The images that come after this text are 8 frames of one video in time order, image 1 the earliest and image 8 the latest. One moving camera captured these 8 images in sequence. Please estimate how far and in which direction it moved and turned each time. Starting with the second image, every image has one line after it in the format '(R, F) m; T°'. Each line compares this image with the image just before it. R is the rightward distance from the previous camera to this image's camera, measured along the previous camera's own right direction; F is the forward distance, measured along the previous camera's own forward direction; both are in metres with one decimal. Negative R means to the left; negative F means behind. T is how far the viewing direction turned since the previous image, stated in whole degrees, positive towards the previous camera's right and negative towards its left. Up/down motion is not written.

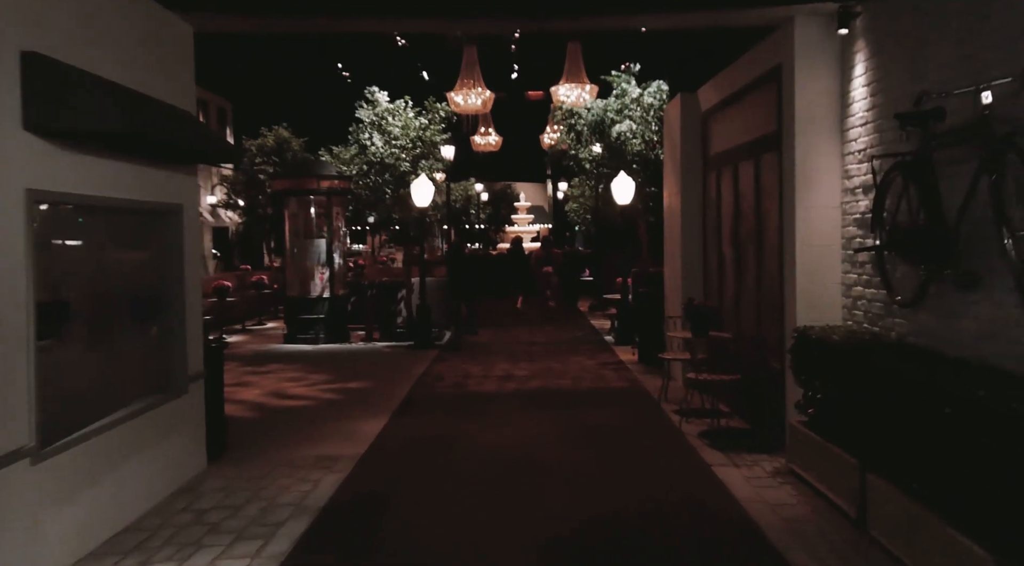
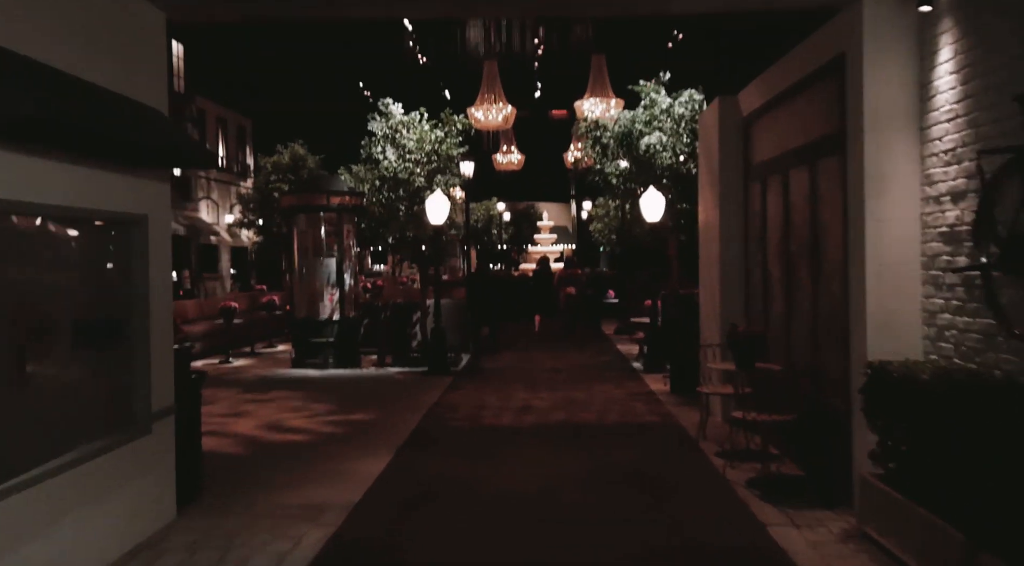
(0.0, +1.2) m; -1°
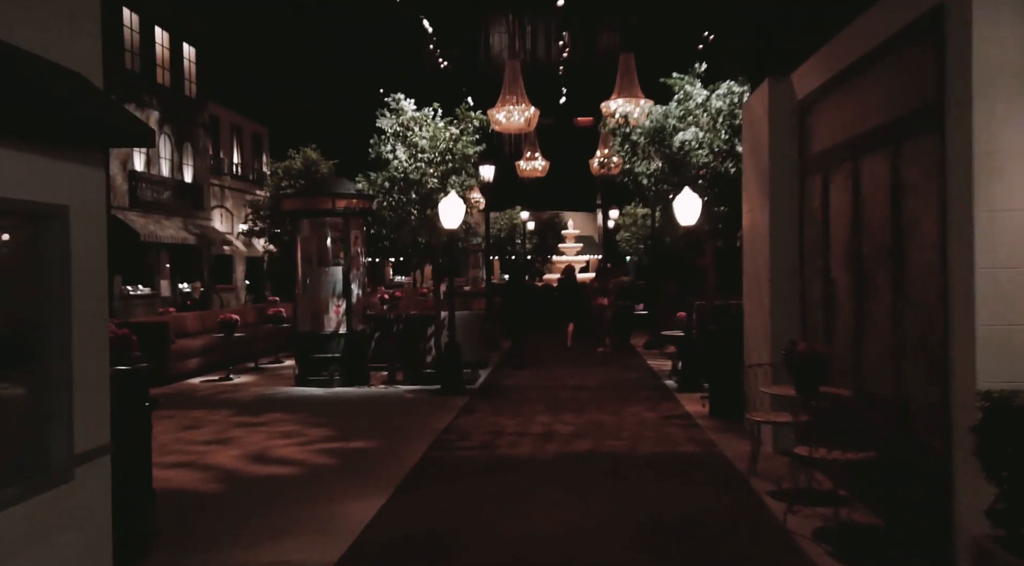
(+0.1, +1.4) m; -1°
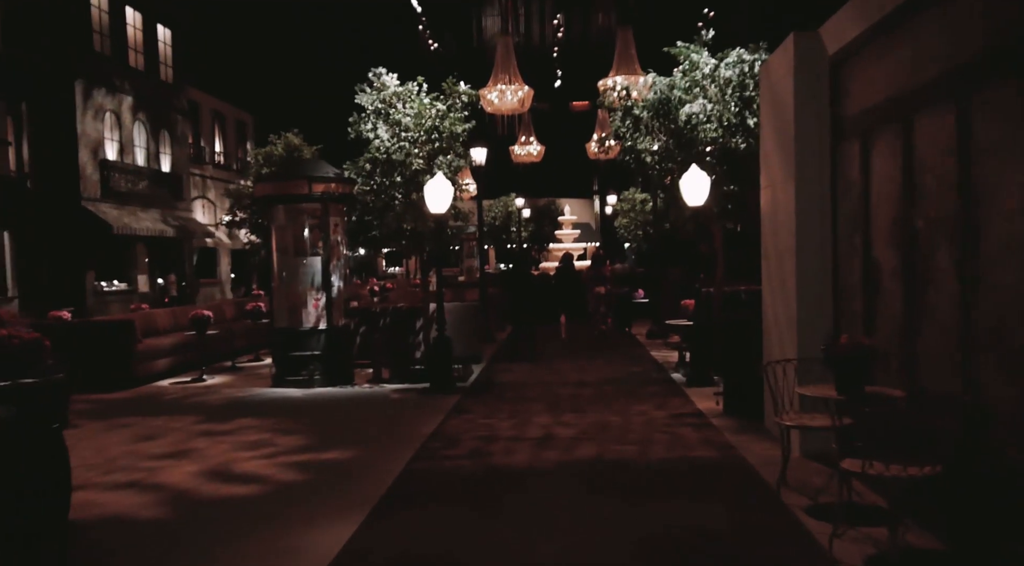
(0.0, +1.2) m; 0°
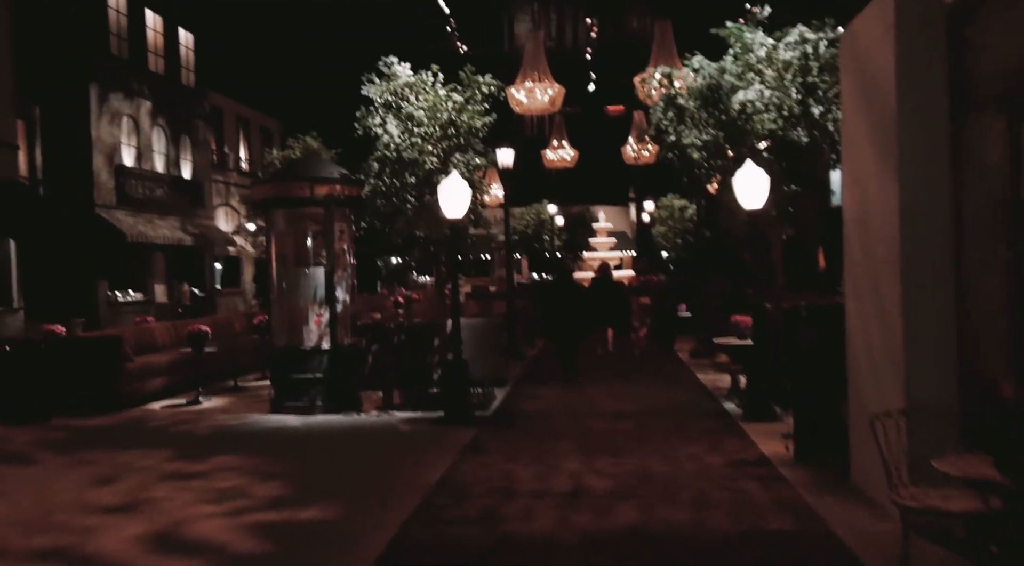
(+0.1, +1.8) m; -2°
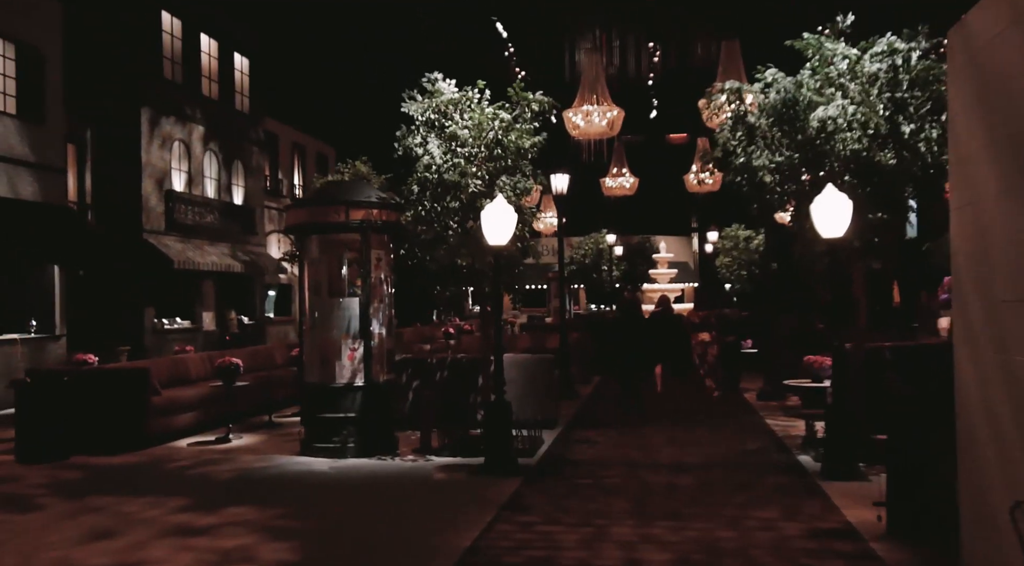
(+0.1, +1.1) m; -4°
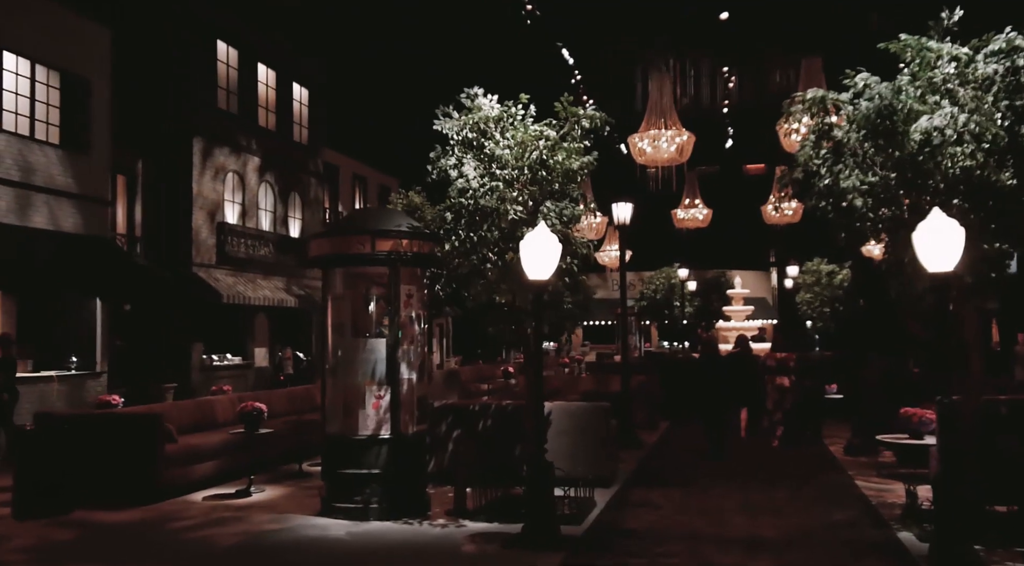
(+0.3, +1.5) m; -4°
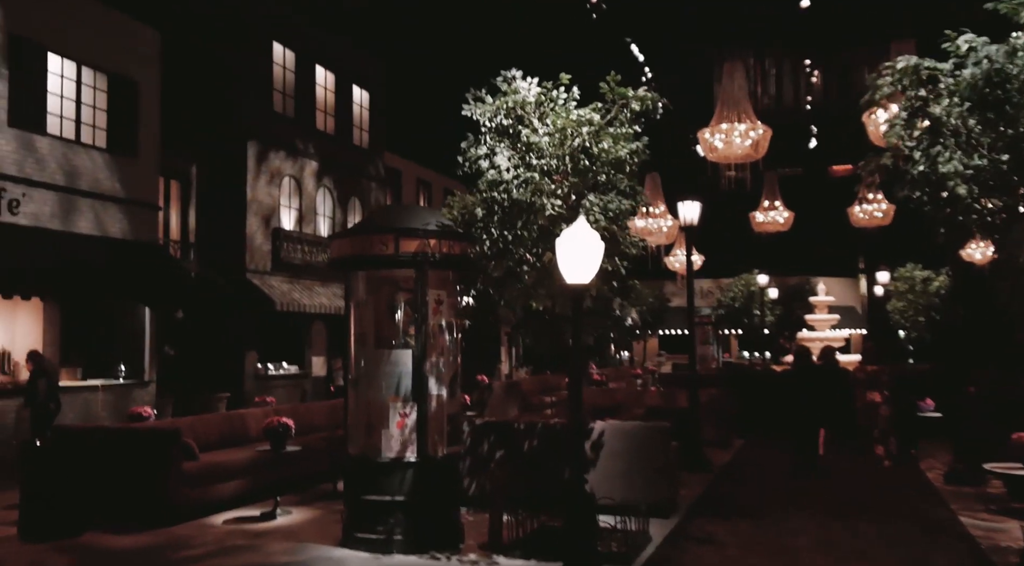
(+0.4, +1.3) m; -5°
